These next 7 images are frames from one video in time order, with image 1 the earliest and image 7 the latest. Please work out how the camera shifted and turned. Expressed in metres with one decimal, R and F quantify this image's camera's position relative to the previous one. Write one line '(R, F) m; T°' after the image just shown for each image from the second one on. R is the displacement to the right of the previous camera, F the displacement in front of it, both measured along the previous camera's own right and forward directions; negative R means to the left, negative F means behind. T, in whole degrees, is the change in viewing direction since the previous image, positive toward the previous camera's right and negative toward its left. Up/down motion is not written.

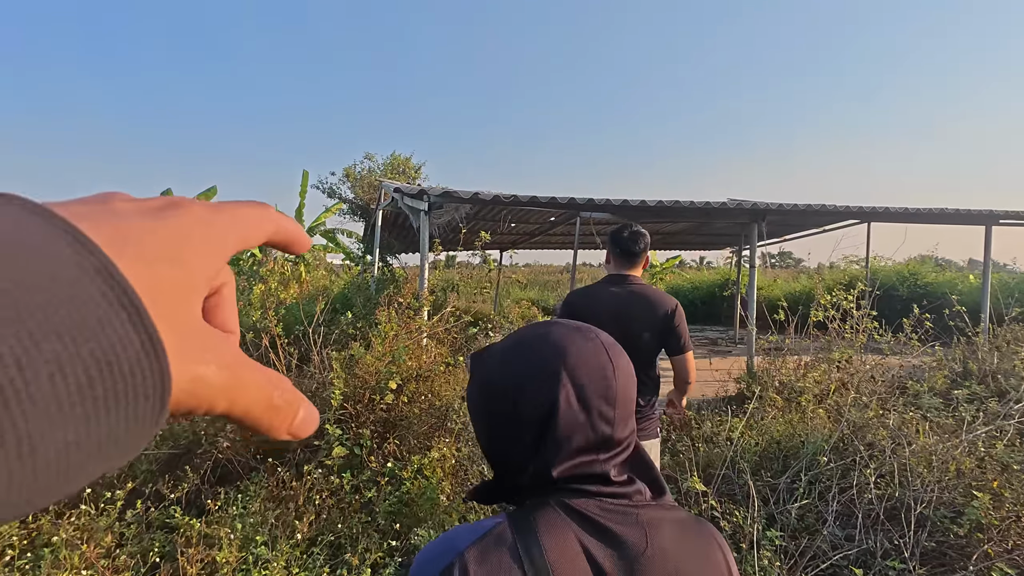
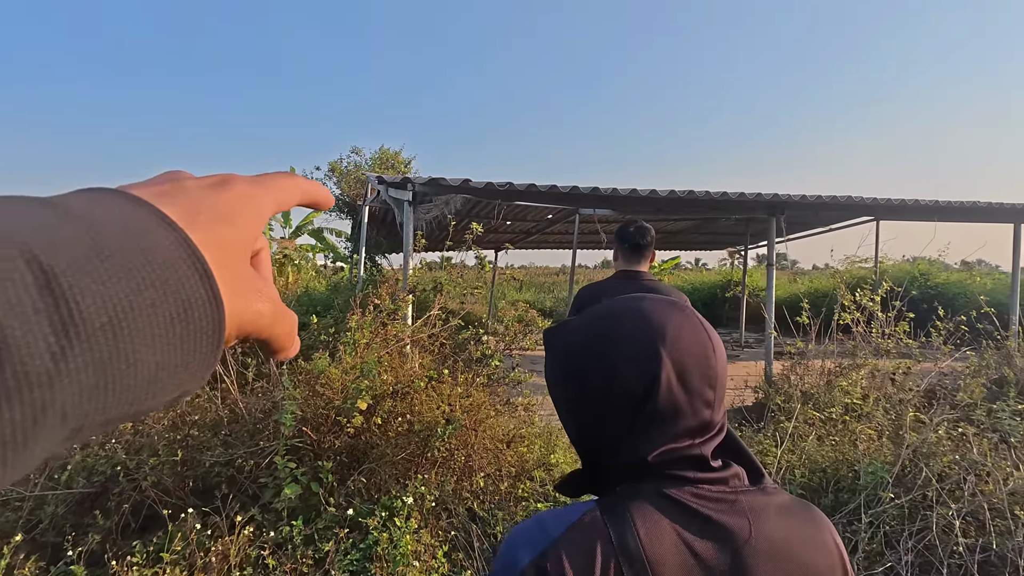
(0.0, +0.5) m; +1°
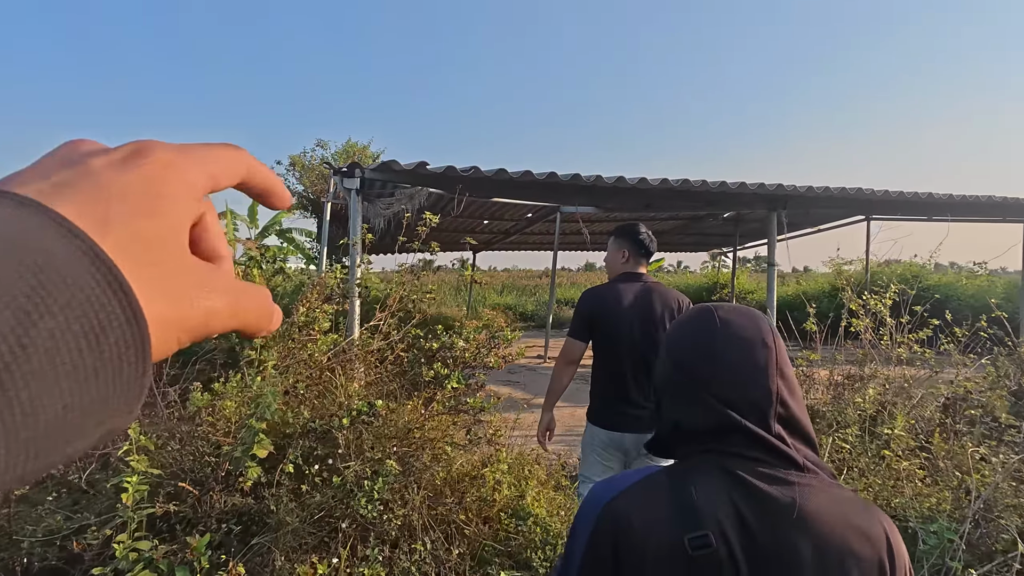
(+0.1, +0.6) m; +2°
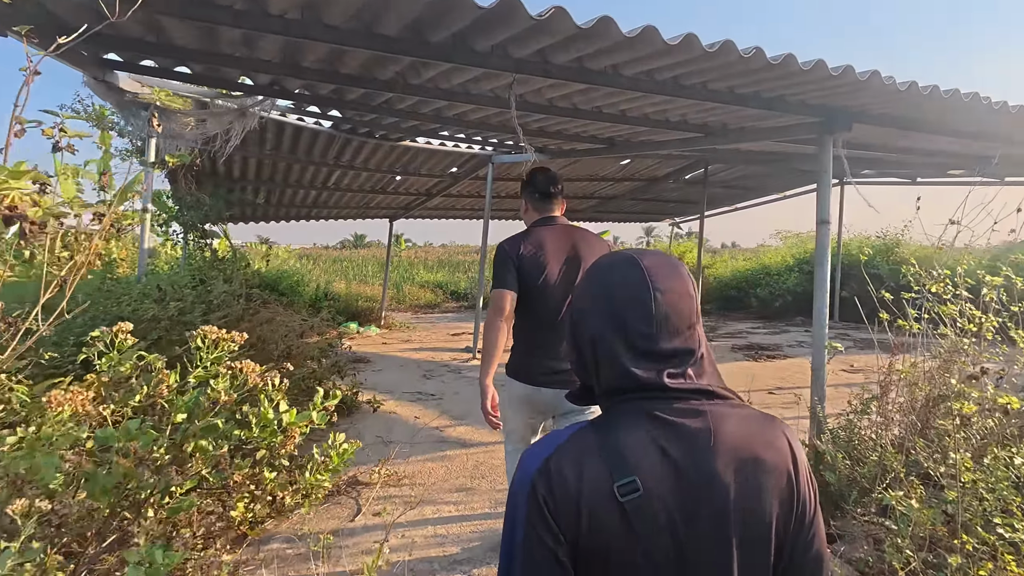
(+0.2, +1.9) m; +7°
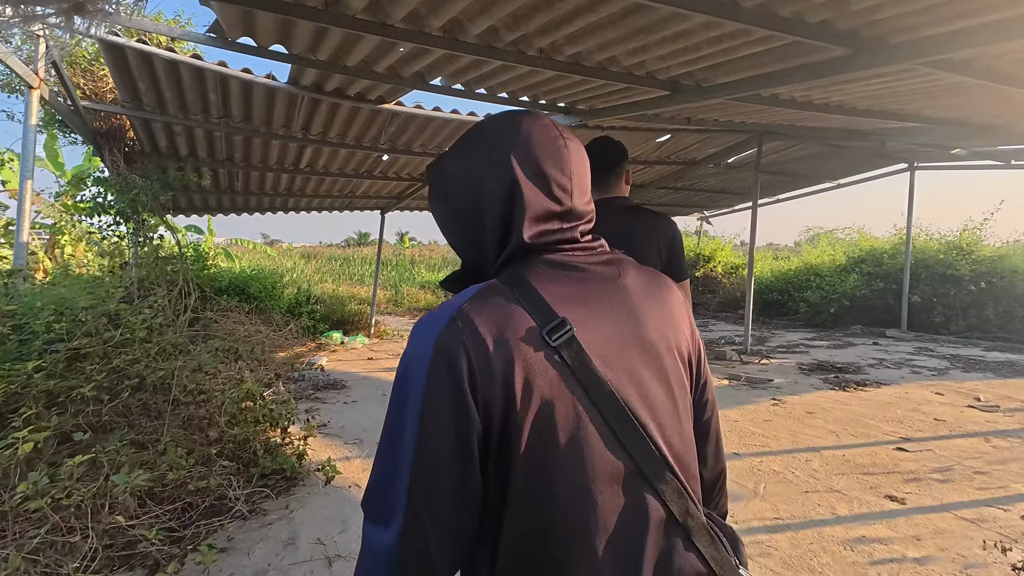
(-0.1, +1.4) m; -1°
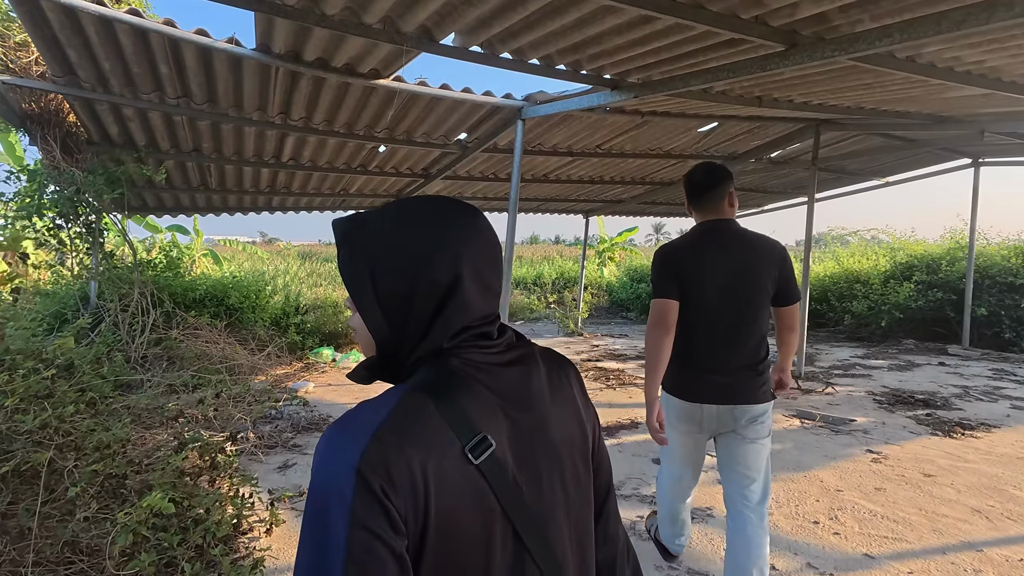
(-0.2, +0.9) m; 0°
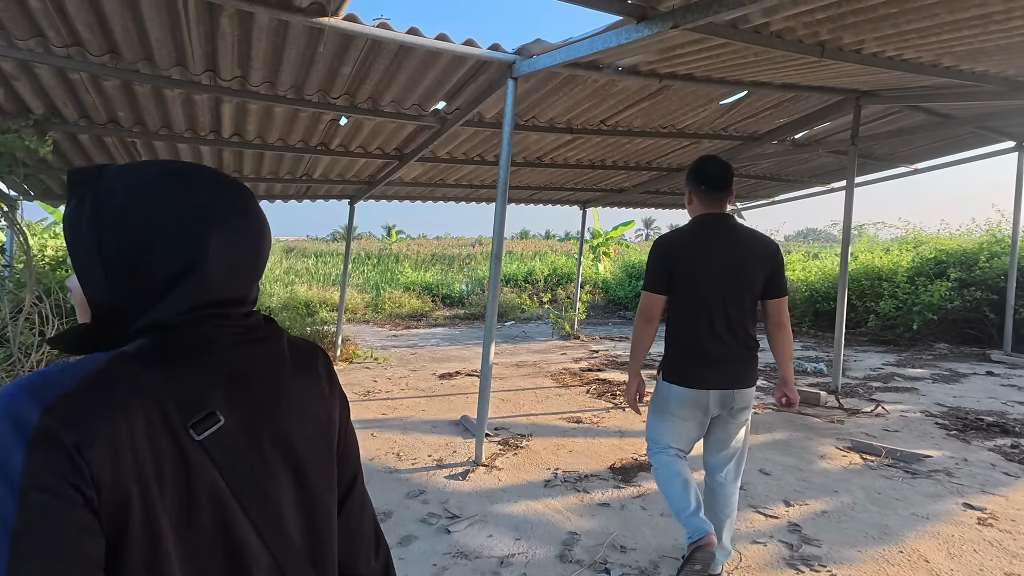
(0.0, +0.9) m; +1°
